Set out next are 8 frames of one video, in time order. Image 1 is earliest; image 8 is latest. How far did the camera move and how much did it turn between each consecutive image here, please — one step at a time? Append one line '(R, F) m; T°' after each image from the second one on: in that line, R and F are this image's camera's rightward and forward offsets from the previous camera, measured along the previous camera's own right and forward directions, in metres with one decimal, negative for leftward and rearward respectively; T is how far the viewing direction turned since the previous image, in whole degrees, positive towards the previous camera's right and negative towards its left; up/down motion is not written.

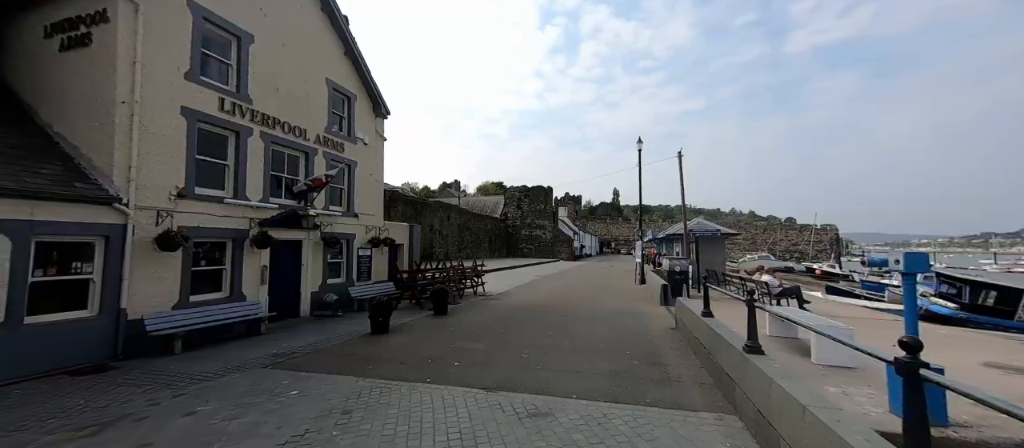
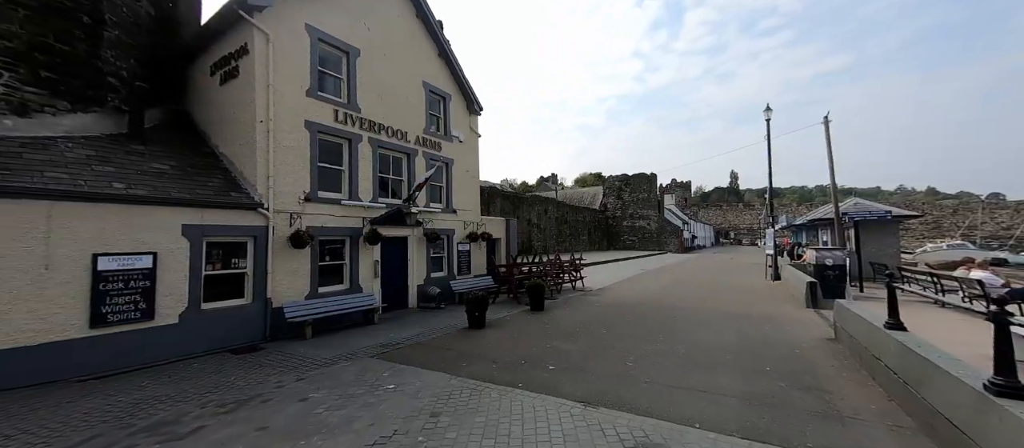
(0.0, +0.6) m; -15°
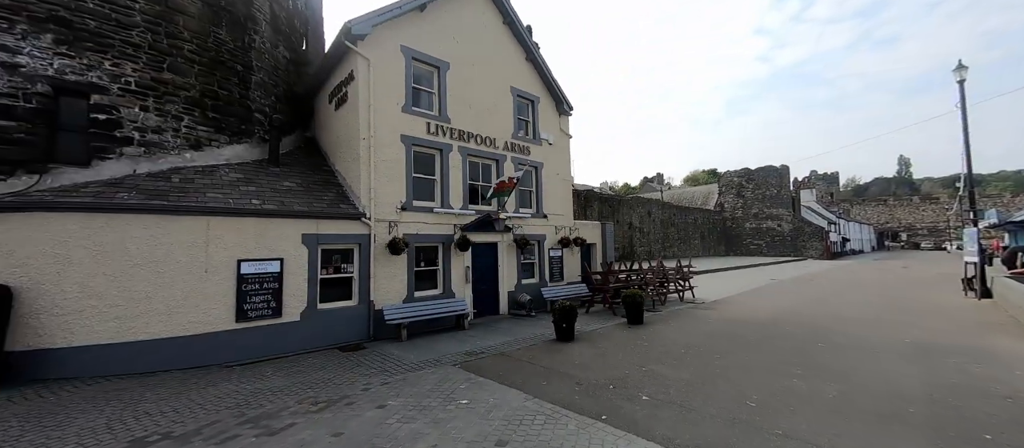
(+0.3, +0.5) m; -16°
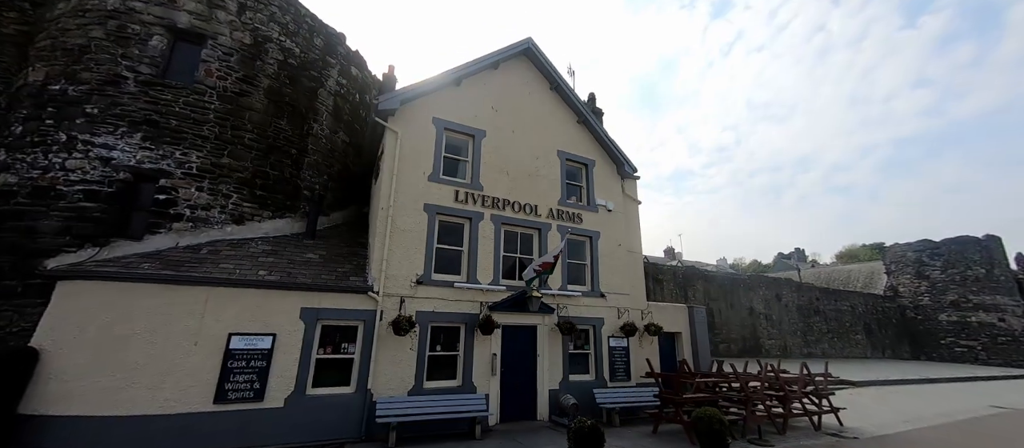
(+1.7, +1.7) m; -17°
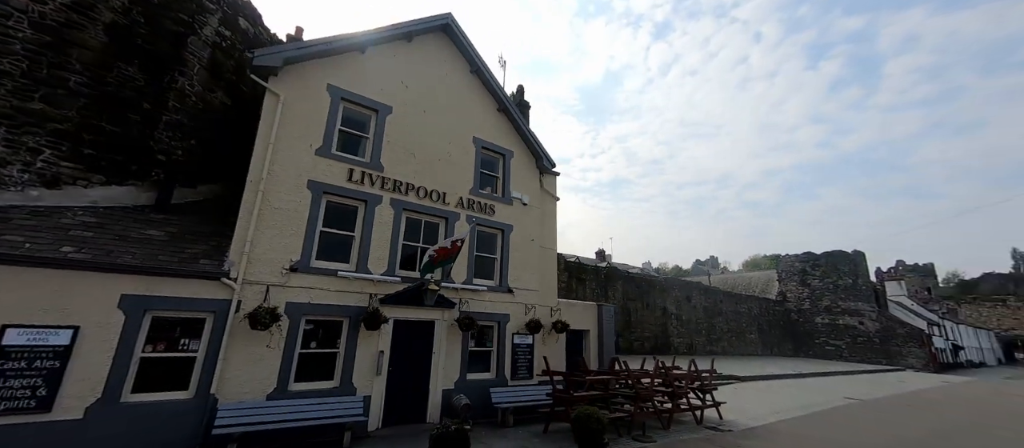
(+1.0, +0.5) m; +9°
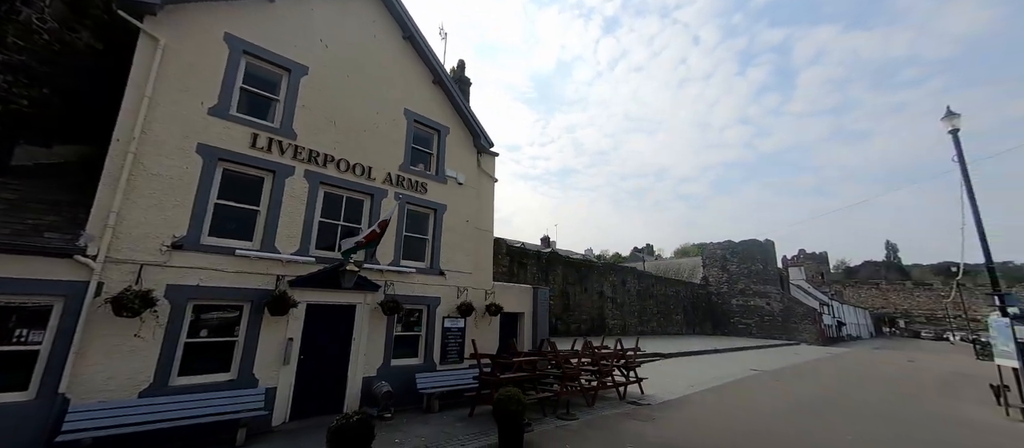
(+0.4, +0.3) m; +8°
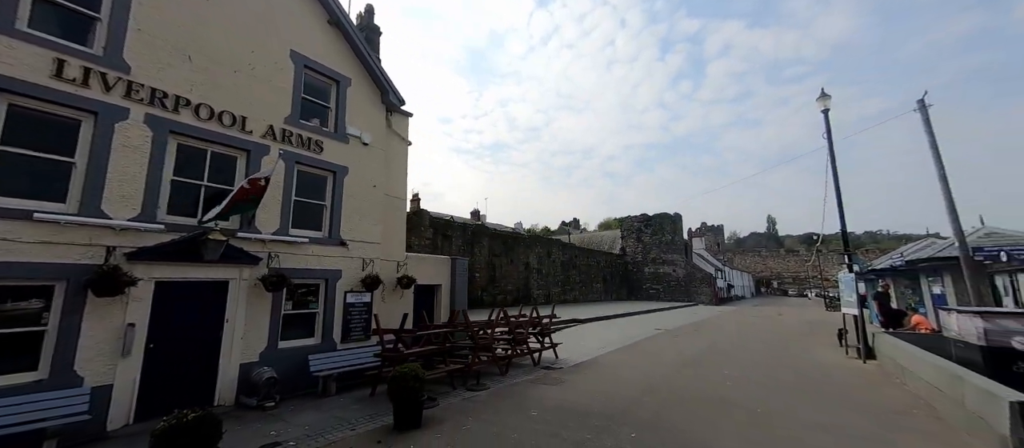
(+0.5, +0.5) m; +11°
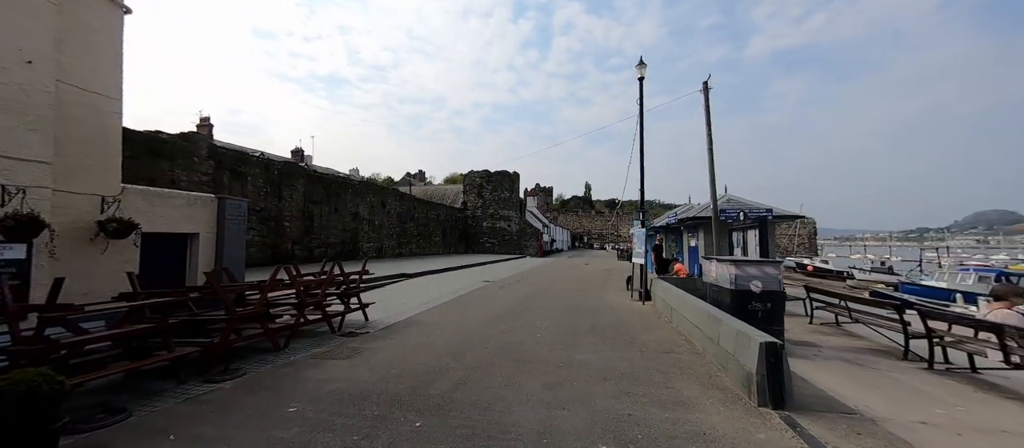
(+0.9, +1.3) m; +24°
